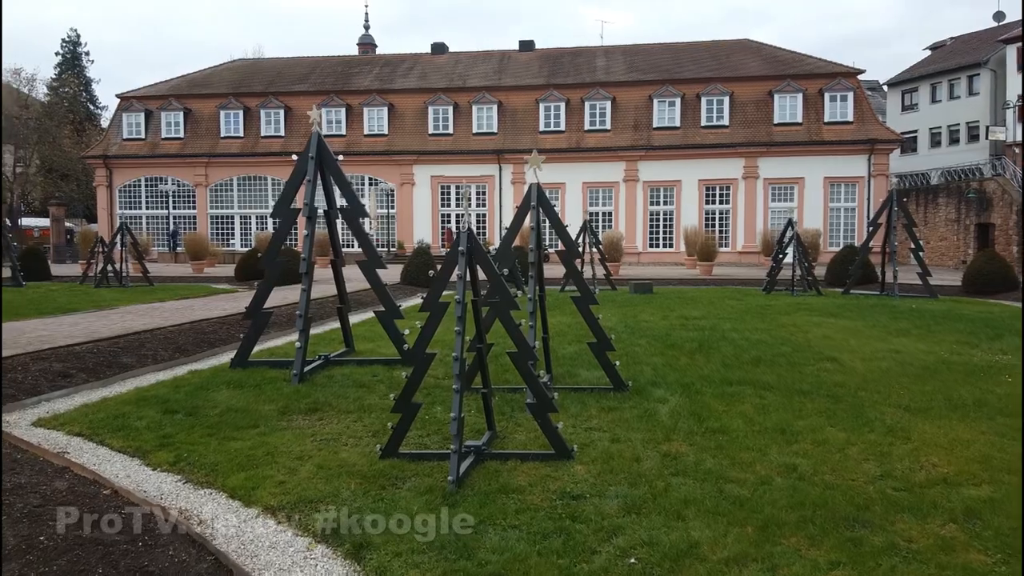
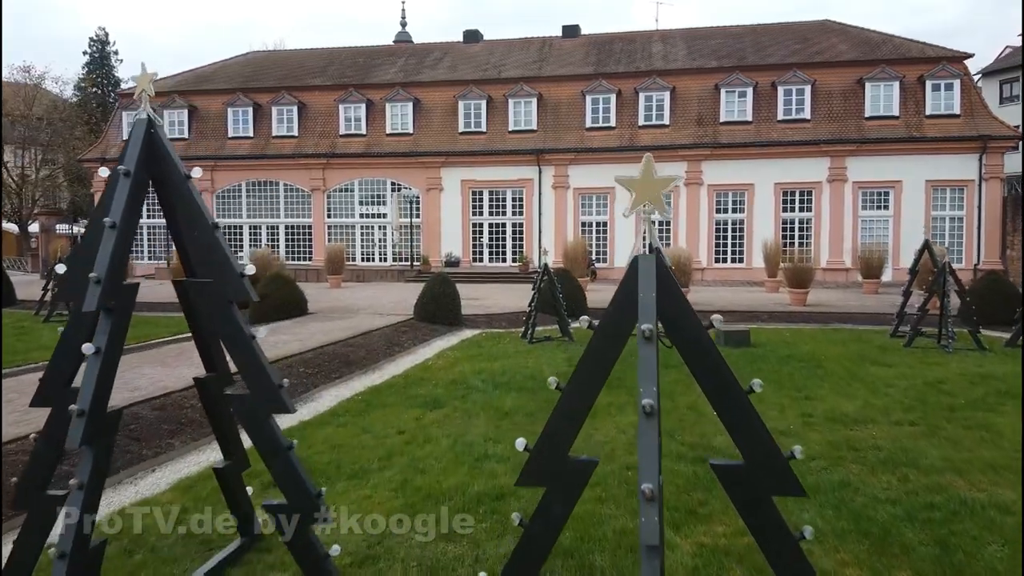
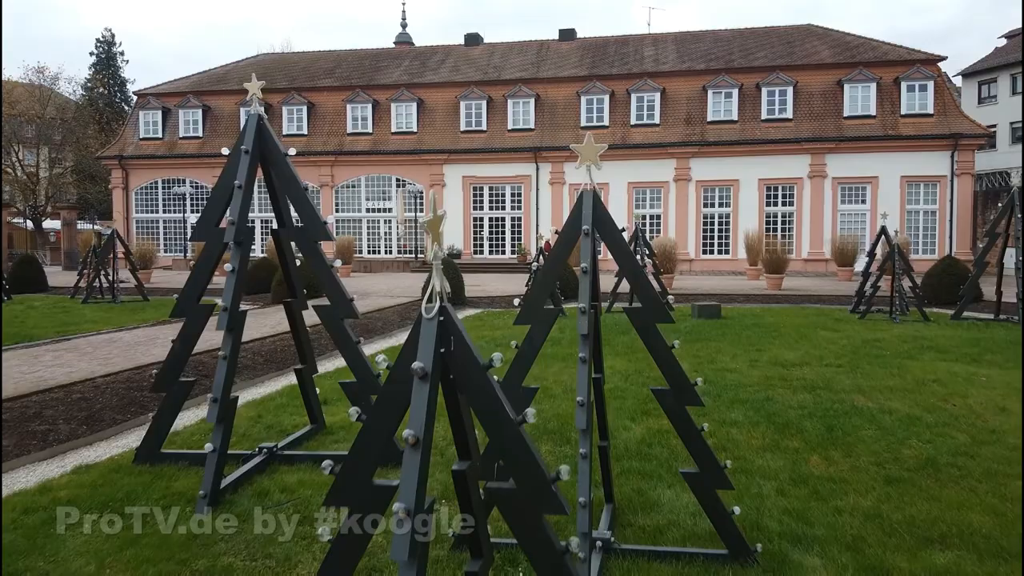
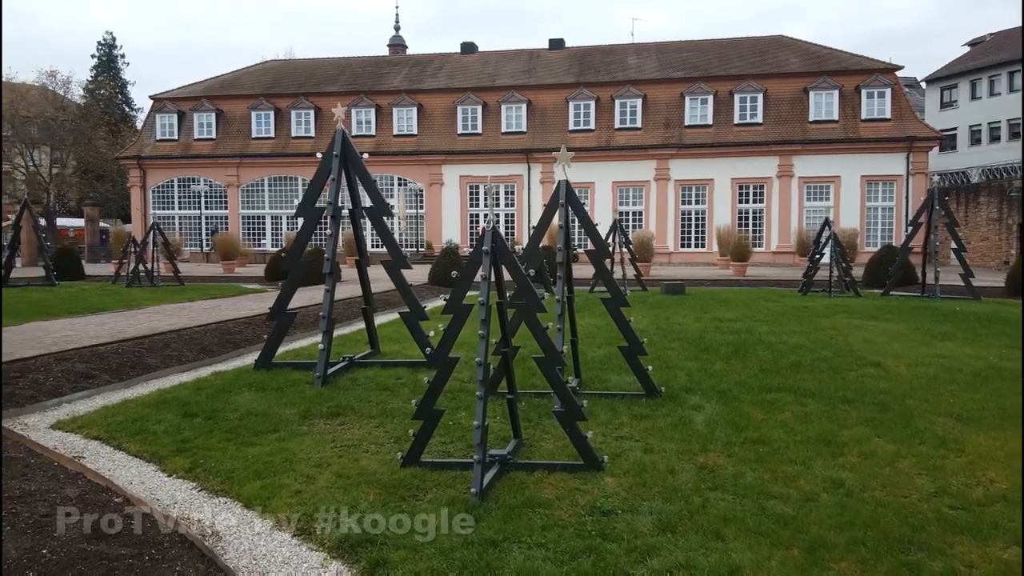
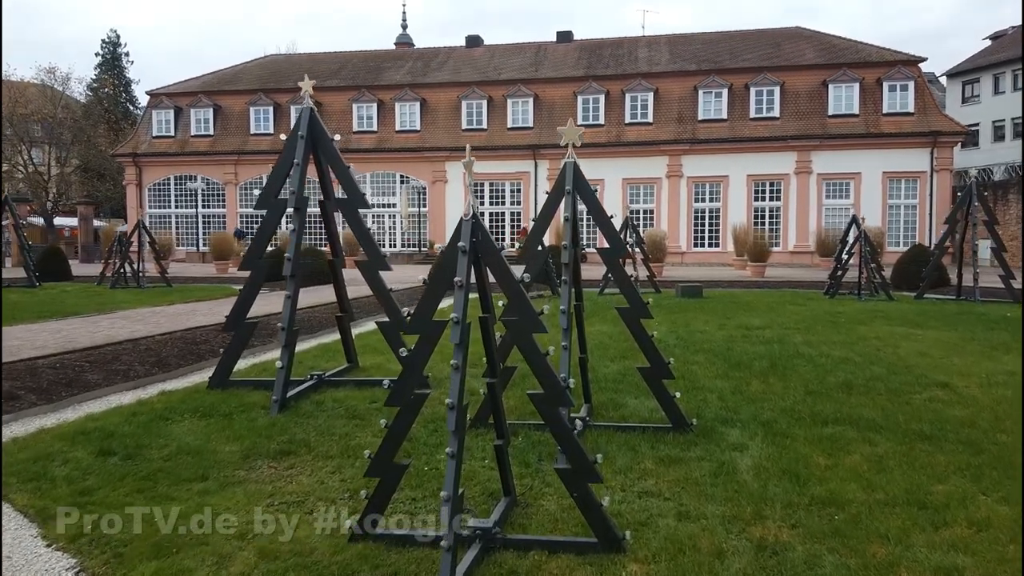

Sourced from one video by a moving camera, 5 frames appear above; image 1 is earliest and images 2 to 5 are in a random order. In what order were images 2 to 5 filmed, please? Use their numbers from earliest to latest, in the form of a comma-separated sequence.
4, 5, 3, 2
